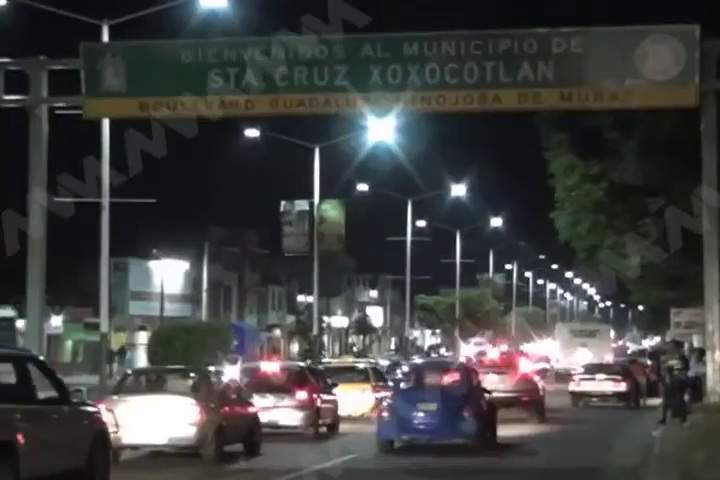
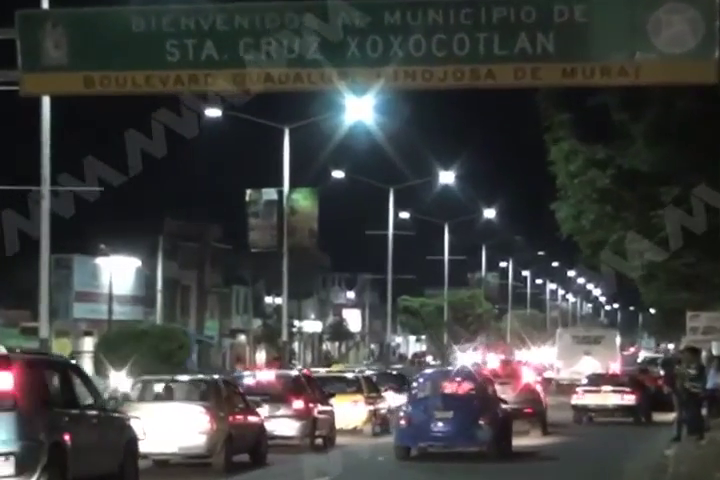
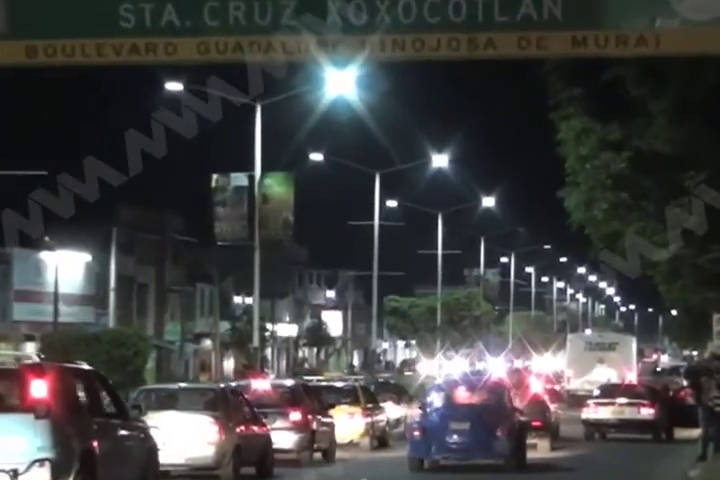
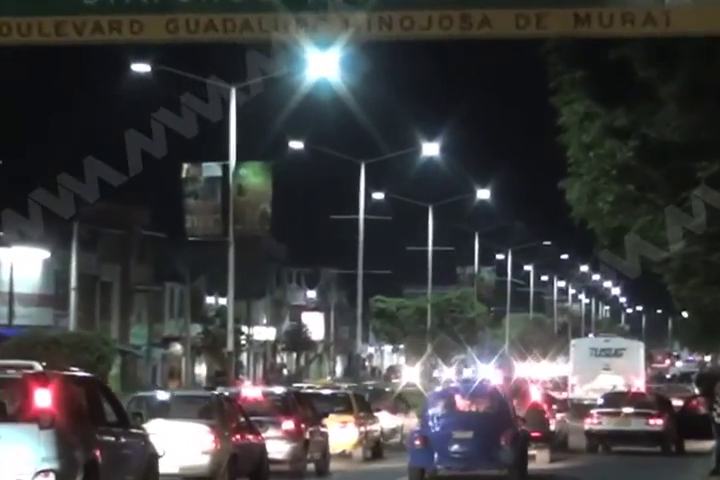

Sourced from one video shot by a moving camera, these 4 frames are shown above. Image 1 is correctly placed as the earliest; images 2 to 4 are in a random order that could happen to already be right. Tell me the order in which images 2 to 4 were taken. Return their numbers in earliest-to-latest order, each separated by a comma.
2, 3, 4
